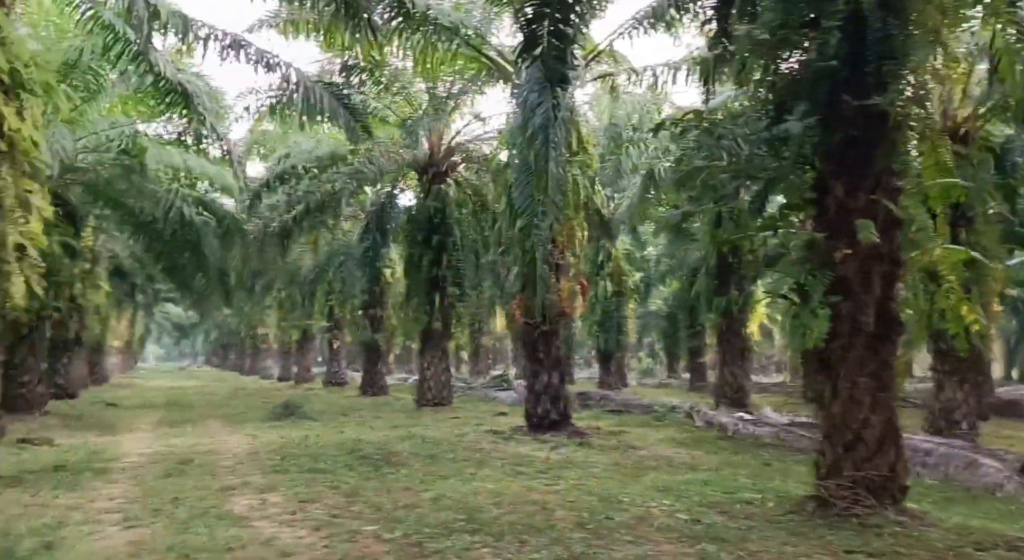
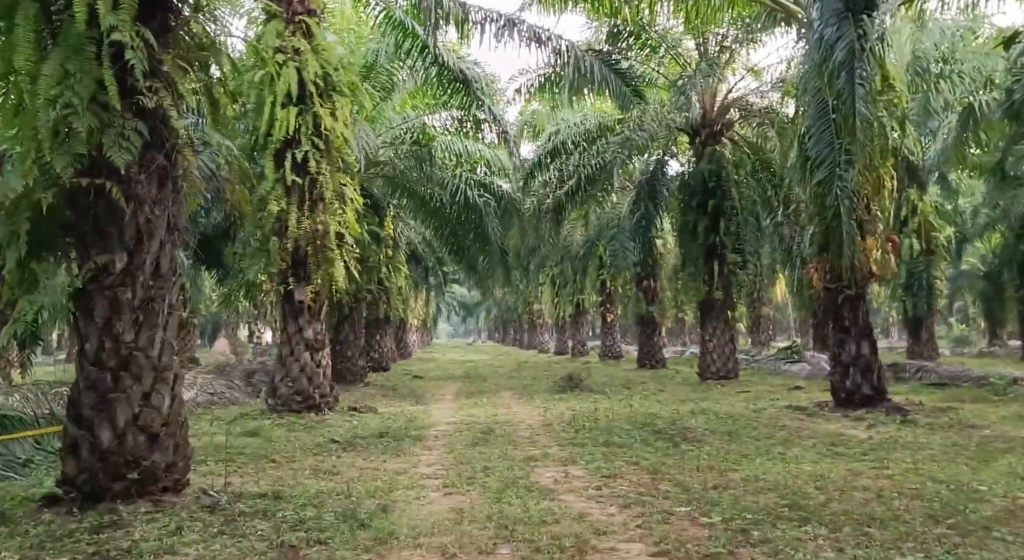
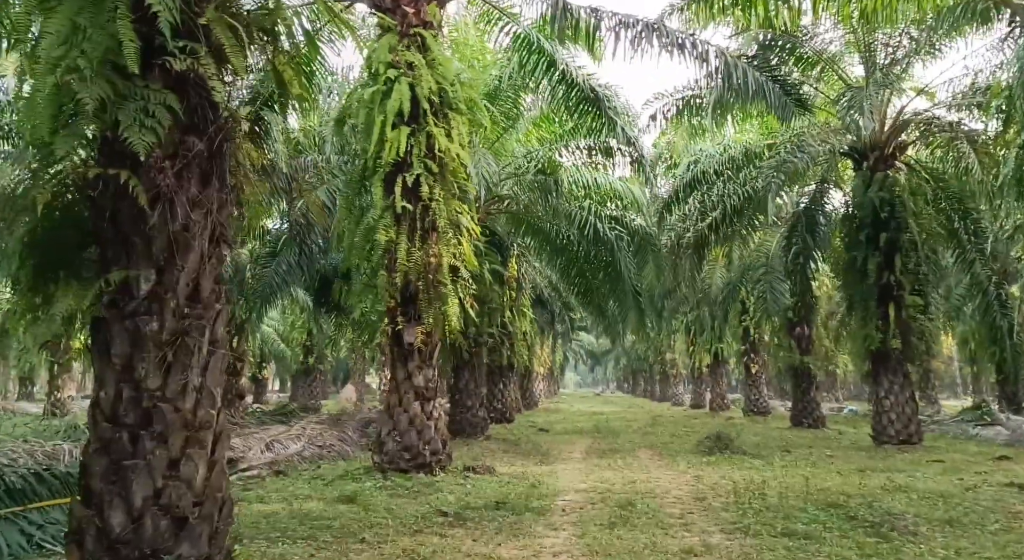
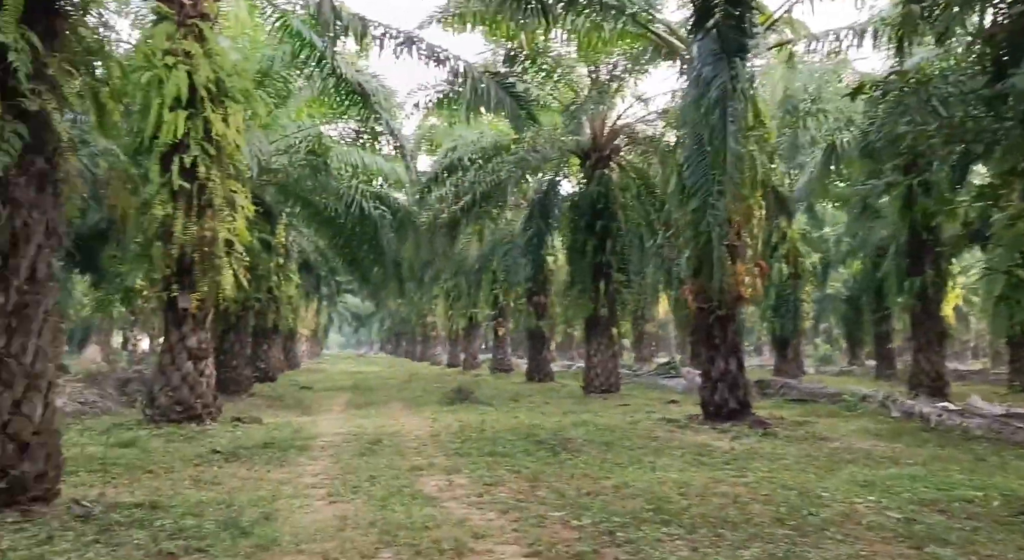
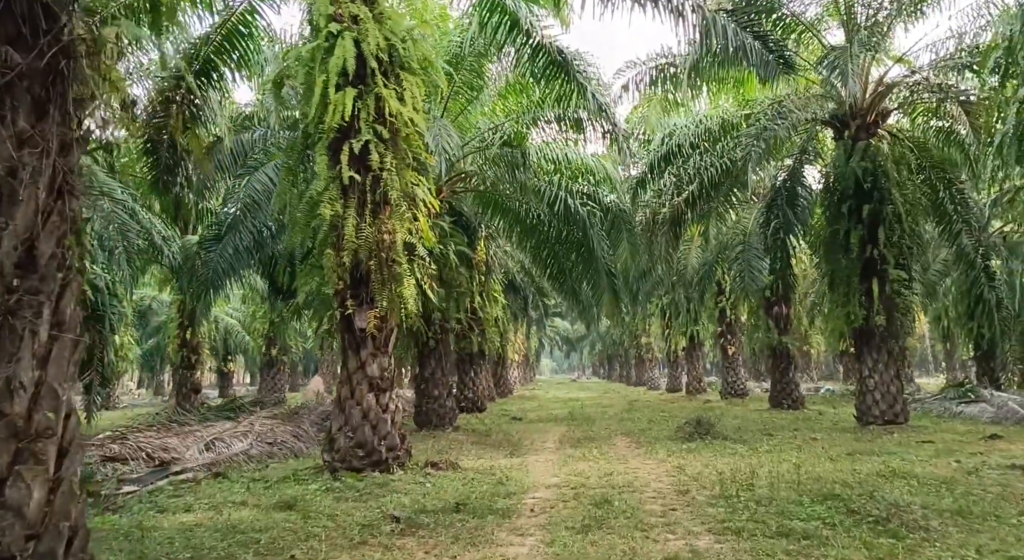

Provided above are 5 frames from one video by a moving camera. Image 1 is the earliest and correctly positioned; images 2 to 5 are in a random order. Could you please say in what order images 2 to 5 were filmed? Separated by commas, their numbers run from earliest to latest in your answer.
4, 2, 3, 5
